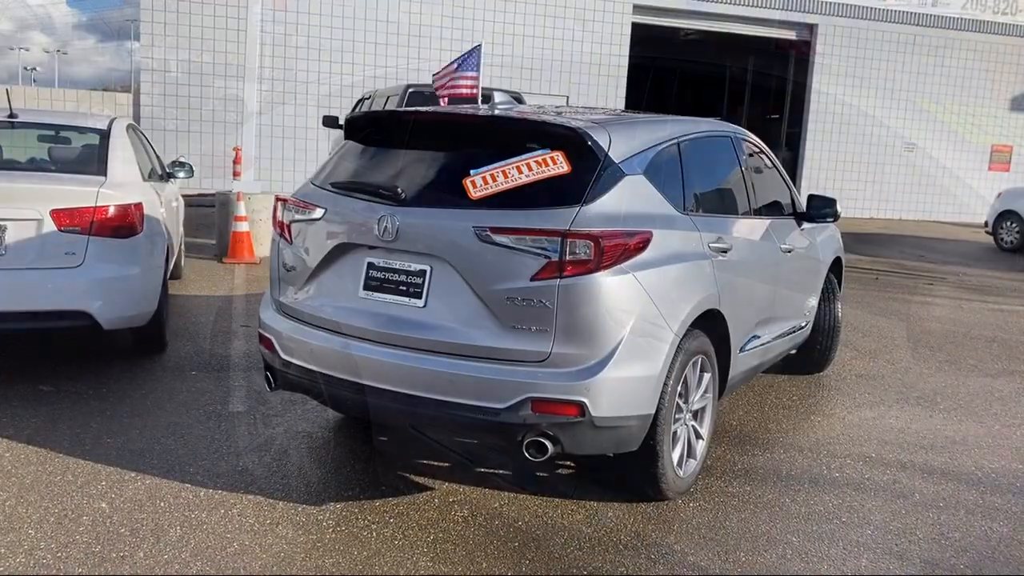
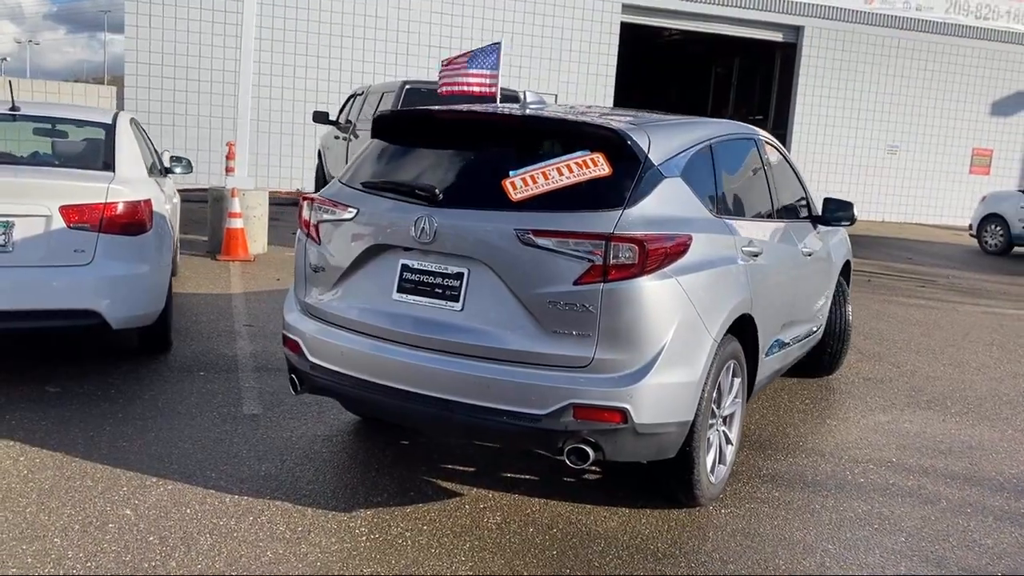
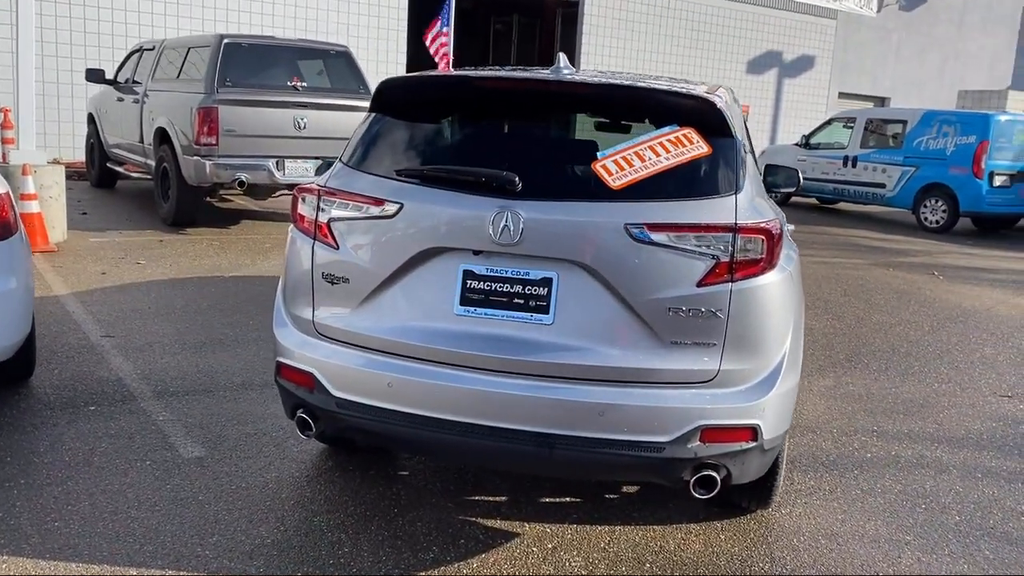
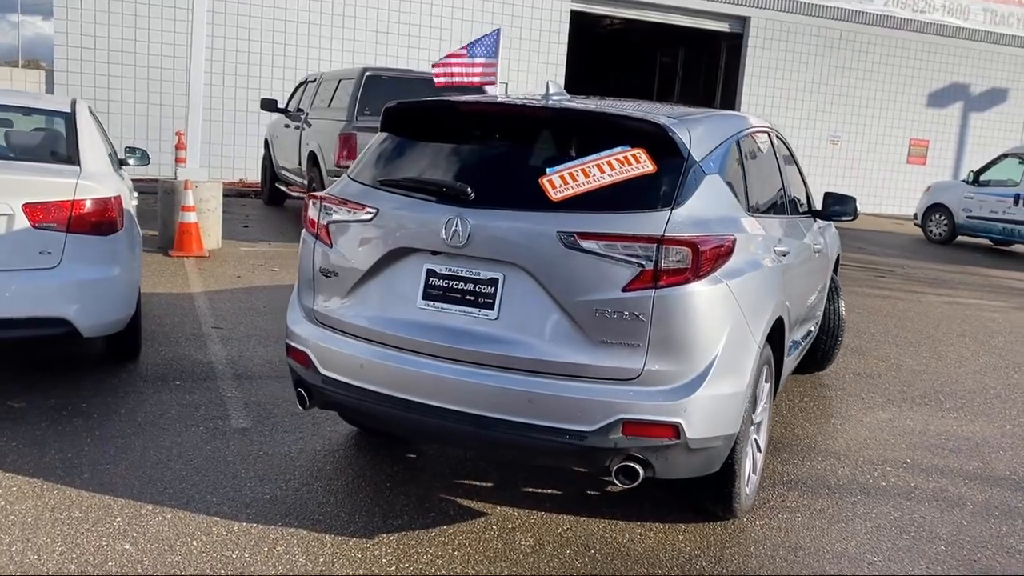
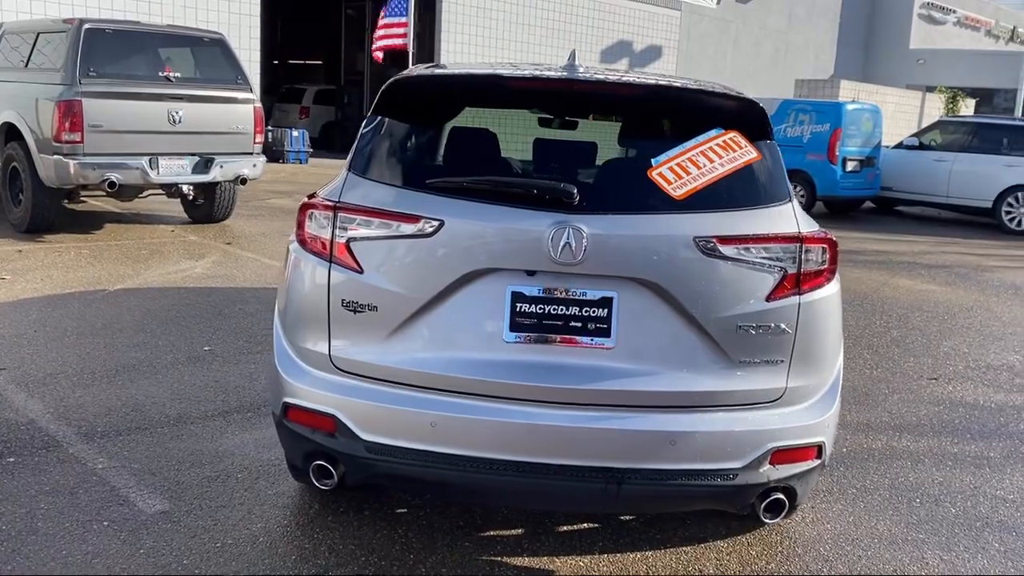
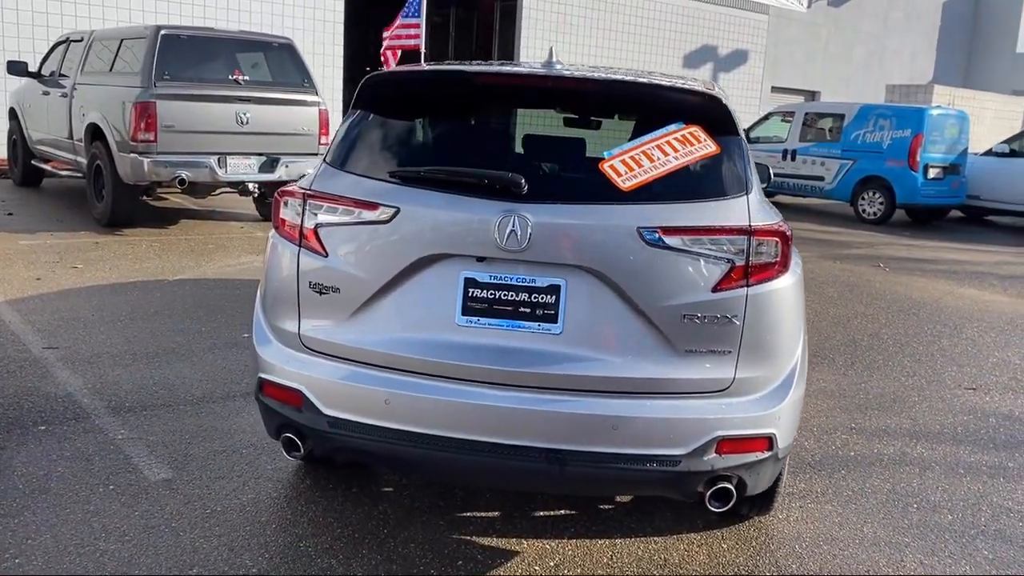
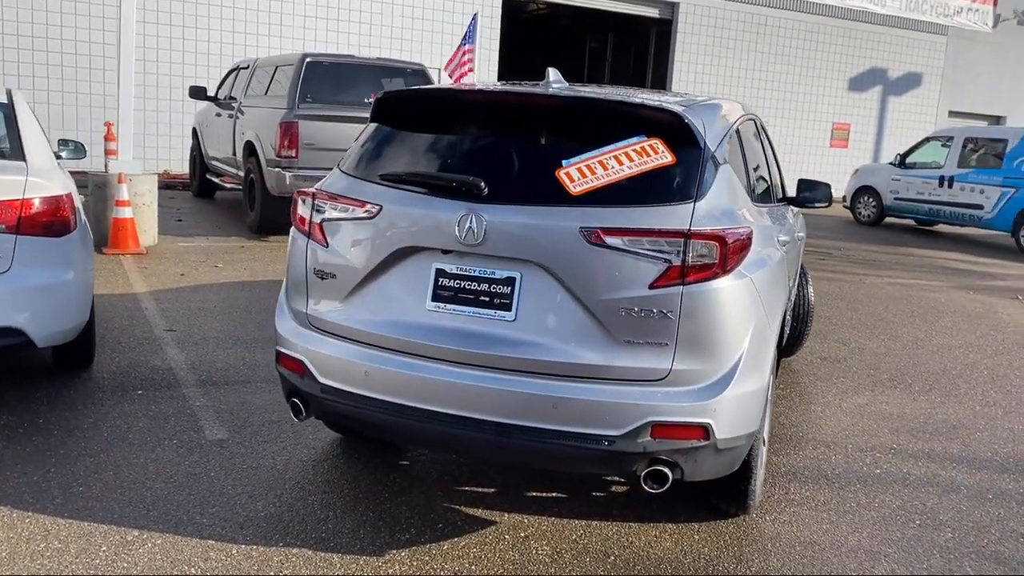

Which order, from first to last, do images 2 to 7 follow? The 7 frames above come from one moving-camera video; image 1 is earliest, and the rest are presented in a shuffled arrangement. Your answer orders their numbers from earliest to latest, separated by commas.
2, 4, 7, 3, 6, 5
